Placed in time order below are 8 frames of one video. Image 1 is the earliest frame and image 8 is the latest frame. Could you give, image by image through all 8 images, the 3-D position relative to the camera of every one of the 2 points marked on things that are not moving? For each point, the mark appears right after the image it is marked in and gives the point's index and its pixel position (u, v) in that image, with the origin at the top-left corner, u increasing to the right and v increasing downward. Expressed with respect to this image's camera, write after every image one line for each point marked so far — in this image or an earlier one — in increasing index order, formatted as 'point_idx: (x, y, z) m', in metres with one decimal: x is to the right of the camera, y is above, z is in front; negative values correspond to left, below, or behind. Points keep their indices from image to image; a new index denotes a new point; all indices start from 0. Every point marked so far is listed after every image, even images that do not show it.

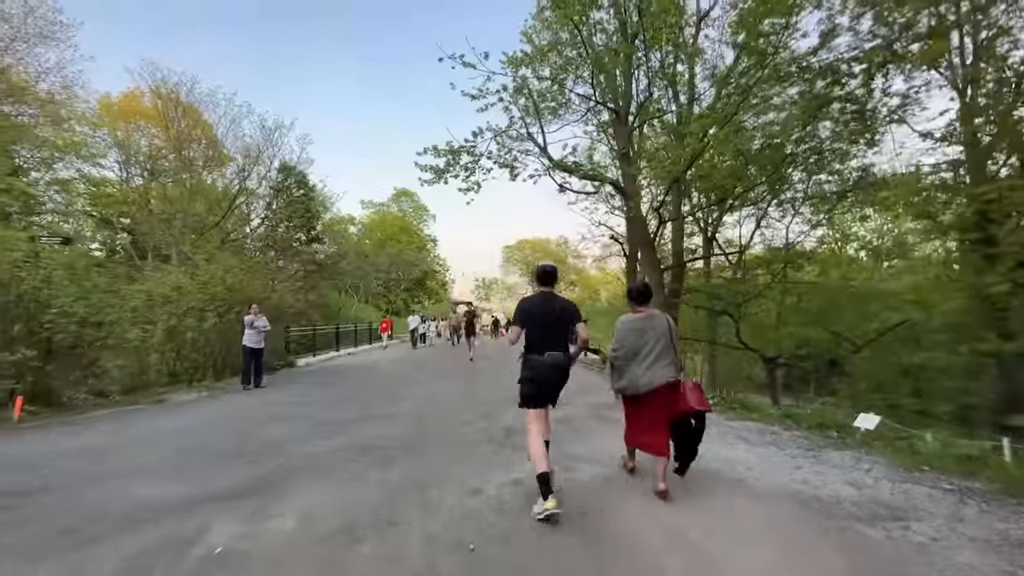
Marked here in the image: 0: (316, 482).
0: (-1.3, -1.3, +4.9) m
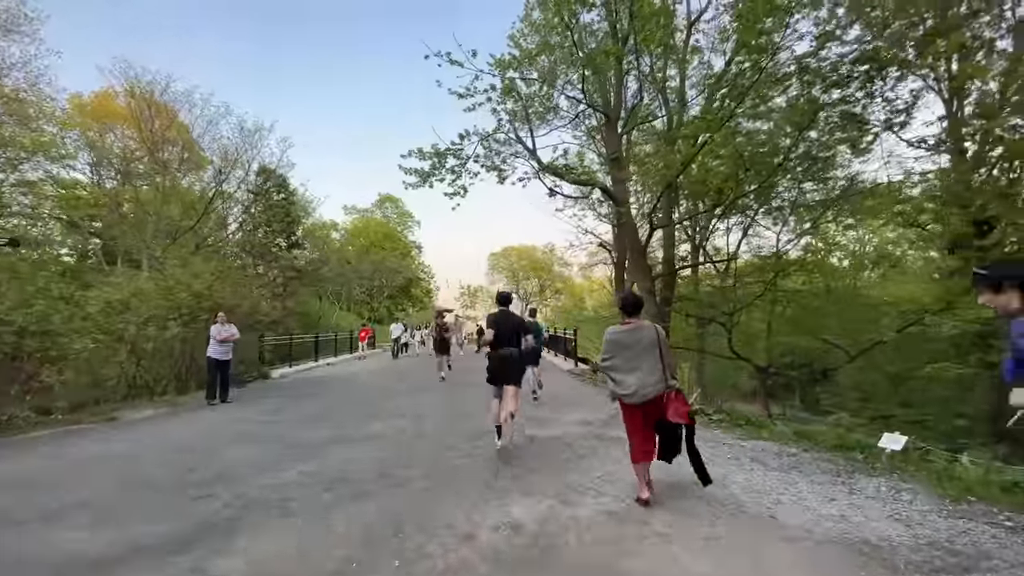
0: (-1.4, -1.4, +4.2) m
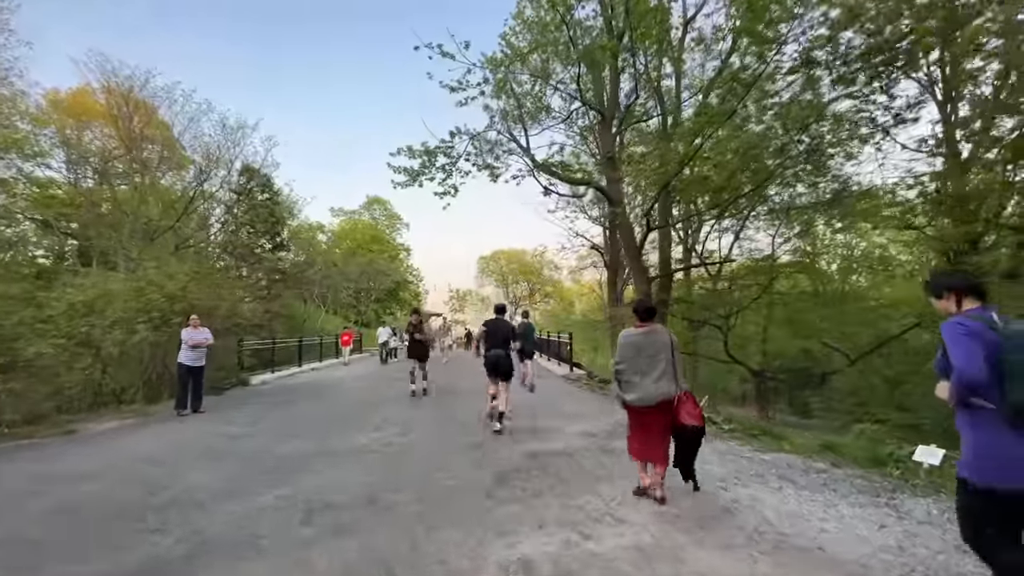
0: (-1.3, -1.3, +3.6) m
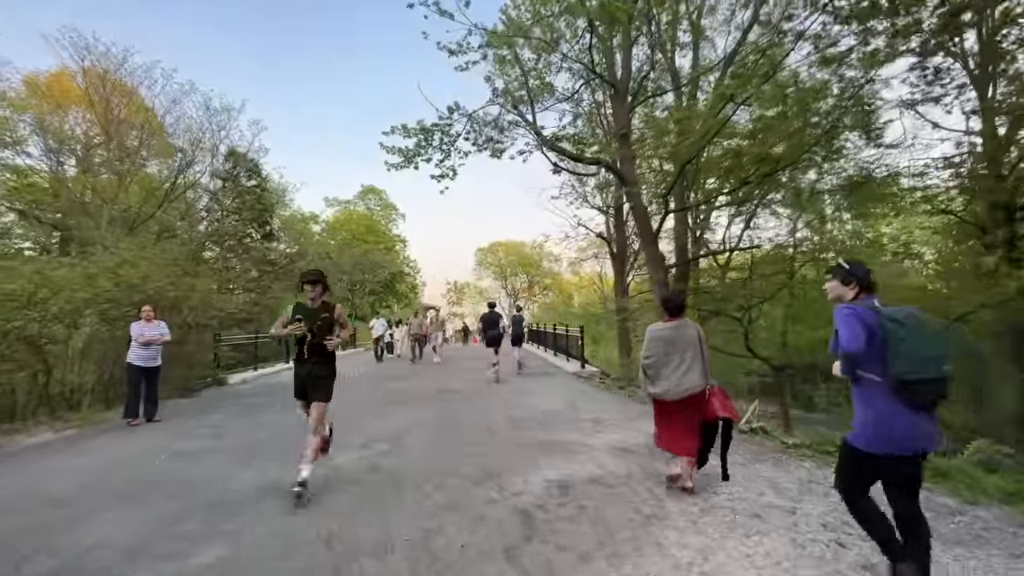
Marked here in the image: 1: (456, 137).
0: (-1.2, -1.2, +2.2) m
1: (-1.3, +3.5, +16.9) m
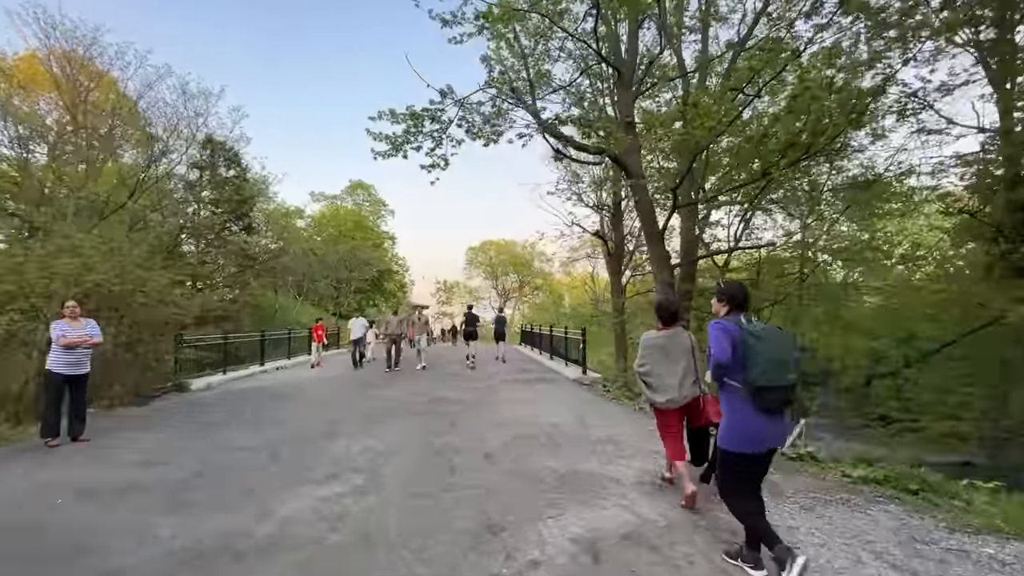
0: (-1.1, -1.2, +1.0) m
1: (-1.4, +3.5, +15.7) m
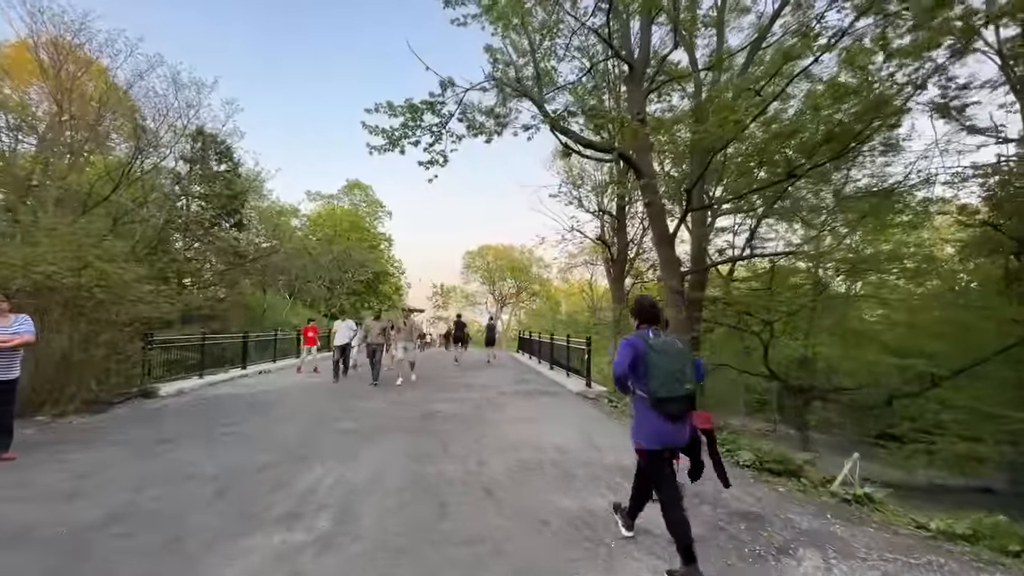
0: (-1.1, -1.1, +0.1) m
1: (-1.3, +3.4, +14.8) m
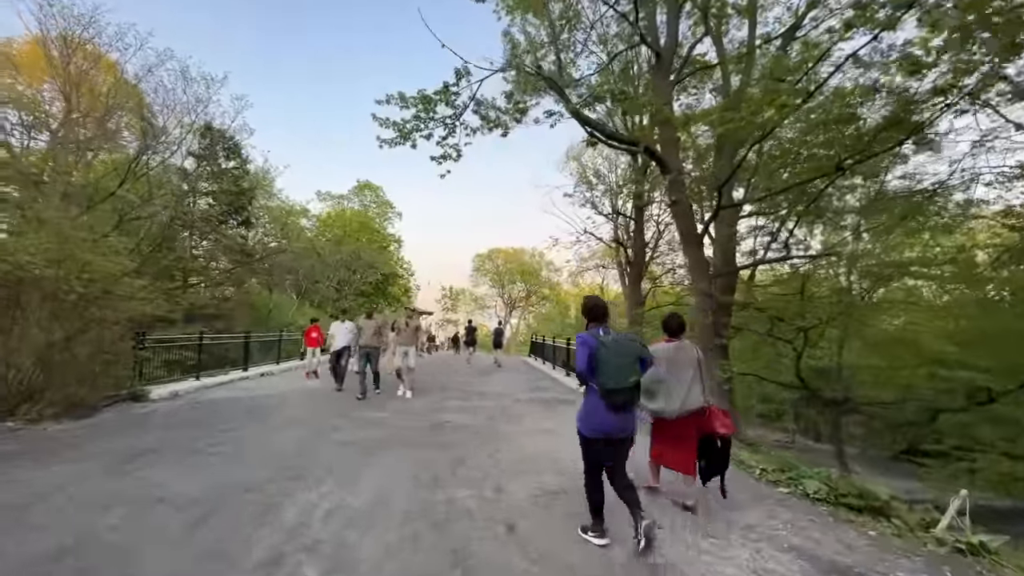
0: (-1.0, -1.1, -0.6) m
1: (-0.9, +3.4, +14.1) m
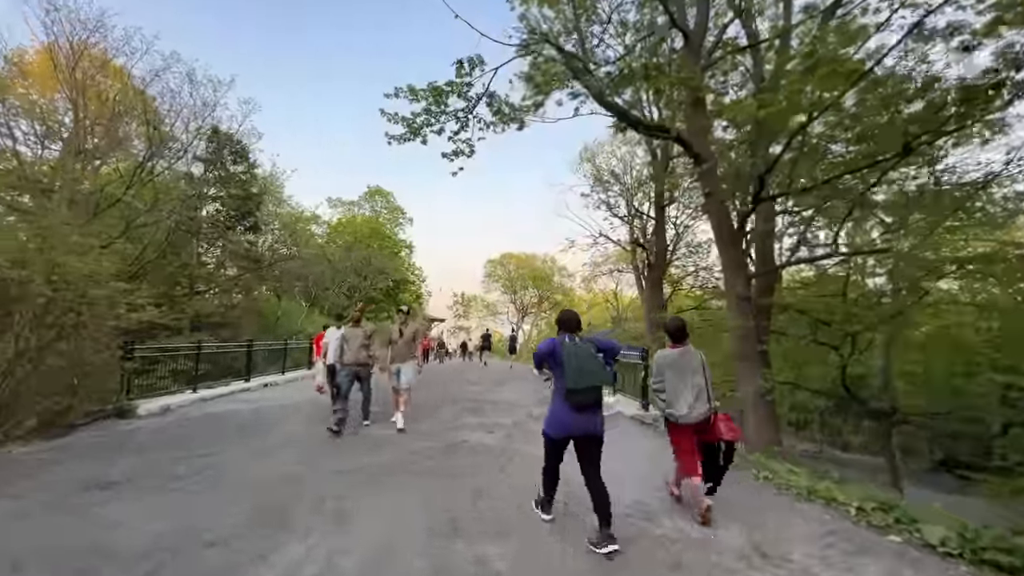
0: (-0.9, -1.0, -1.5) m
1: (-0.6, +3.4, +13.3) m
